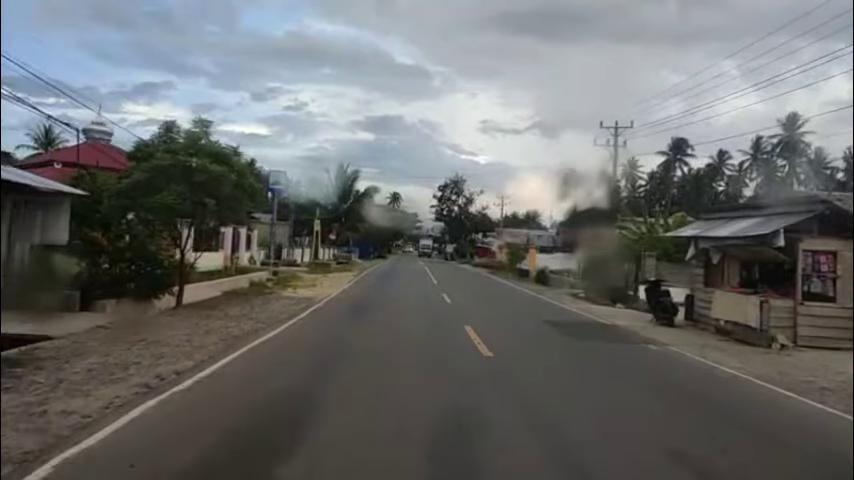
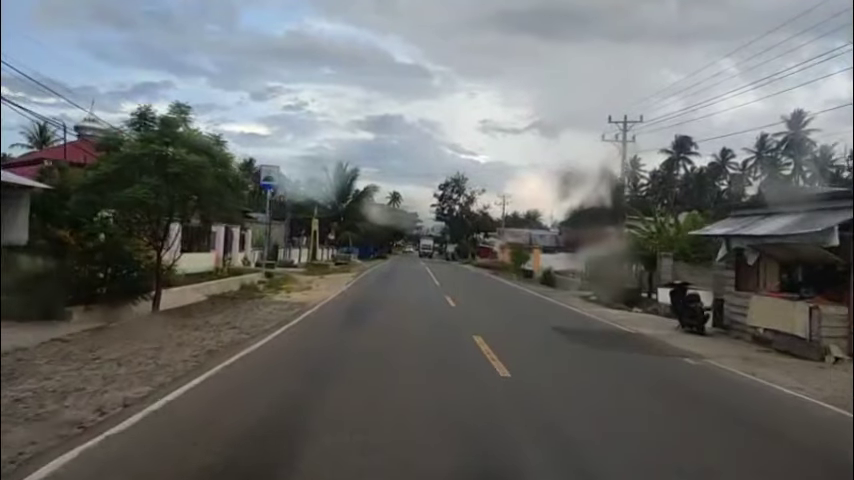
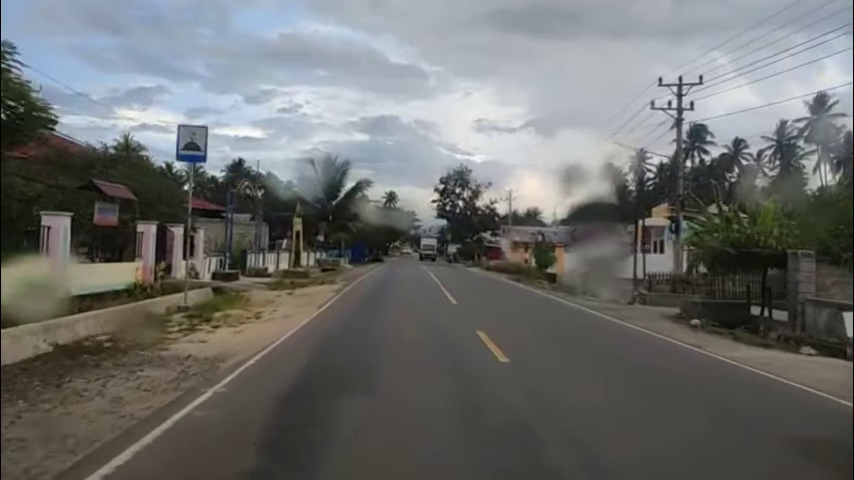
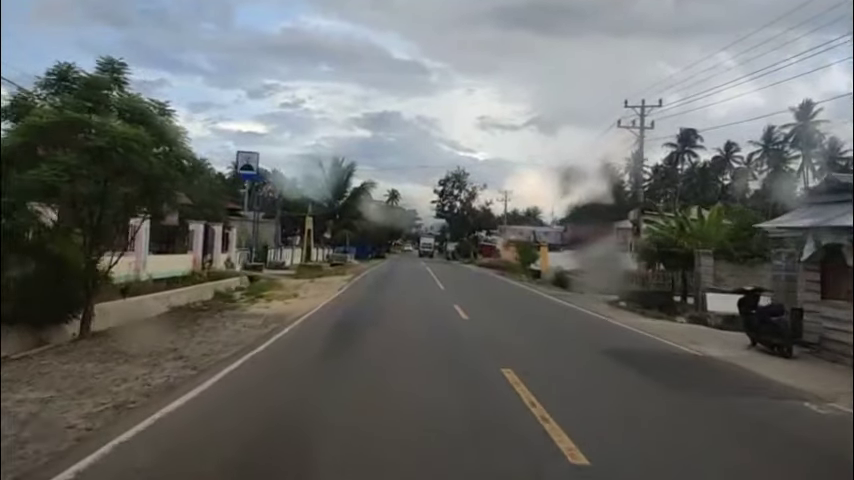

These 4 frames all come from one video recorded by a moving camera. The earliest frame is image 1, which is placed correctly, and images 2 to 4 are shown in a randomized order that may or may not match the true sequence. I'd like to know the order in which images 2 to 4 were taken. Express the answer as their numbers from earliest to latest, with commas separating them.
2, 4, 3
